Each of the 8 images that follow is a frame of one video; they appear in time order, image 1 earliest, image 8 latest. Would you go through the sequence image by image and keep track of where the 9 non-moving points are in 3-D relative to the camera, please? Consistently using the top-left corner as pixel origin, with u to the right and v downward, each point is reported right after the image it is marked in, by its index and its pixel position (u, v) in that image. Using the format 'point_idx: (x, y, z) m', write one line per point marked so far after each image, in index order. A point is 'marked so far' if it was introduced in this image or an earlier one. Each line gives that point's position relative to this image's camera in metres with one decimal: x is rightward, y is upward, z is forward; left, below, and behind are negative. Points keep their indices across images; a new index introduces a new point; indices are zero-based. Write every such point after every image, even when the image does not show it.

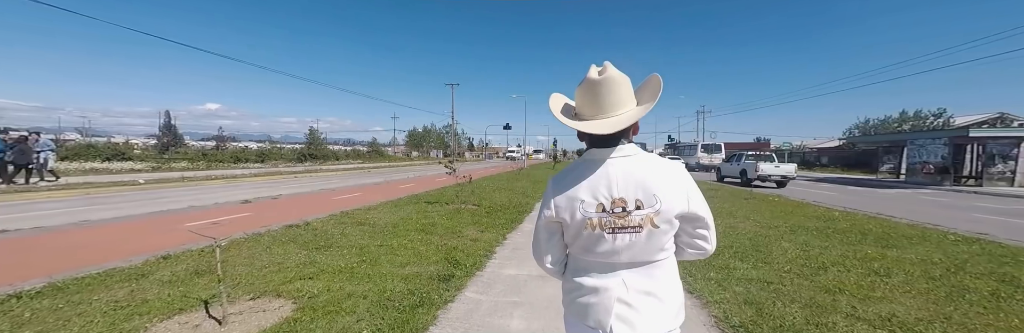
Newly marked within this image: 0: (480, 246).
0: (-0.6, -1.4, +6.0) m
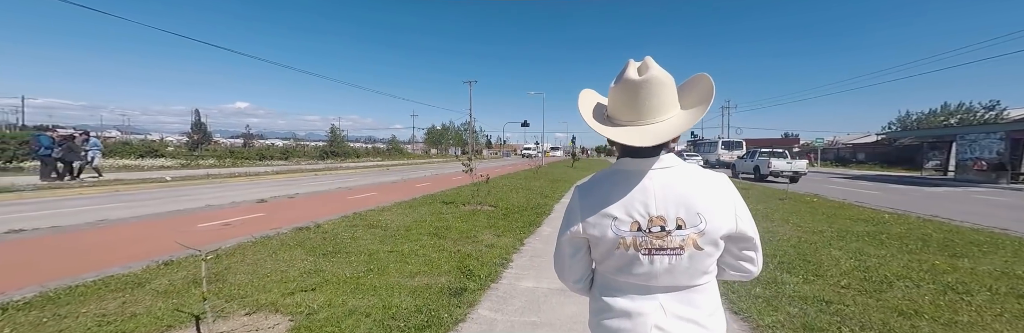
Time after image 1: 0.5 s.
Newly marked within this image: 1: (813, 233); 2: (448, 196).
0: (-0.3, -1.4, +5.6) m
1: (+6.8, -1.5, +7.7) m
2: (-2.1, -1.0, +11.0) m
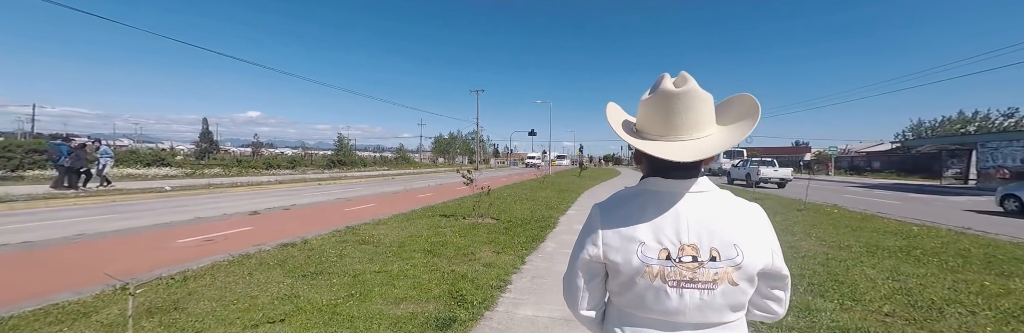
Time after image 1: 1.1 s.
0: (-0.3, -1.6, +5.1) m
1: (+6.8, -1.7, +7.0) m
2: (-2.0, -1.3, +10.6) m
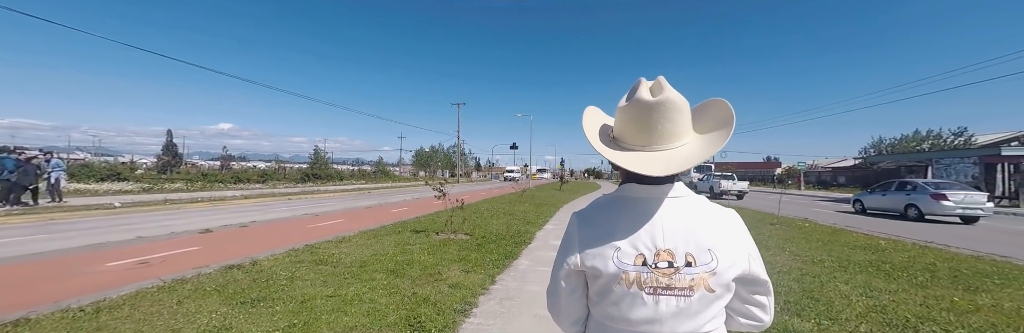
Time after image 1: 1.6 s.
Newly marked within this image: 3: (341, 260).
0: (-0.8, -1.8, +4.8) m
1: (+6.2, -2.0, +7.0) m
2: (-2.7, -1.7, +10.1) m
3: (-3.1, -1.7, +6.2) m
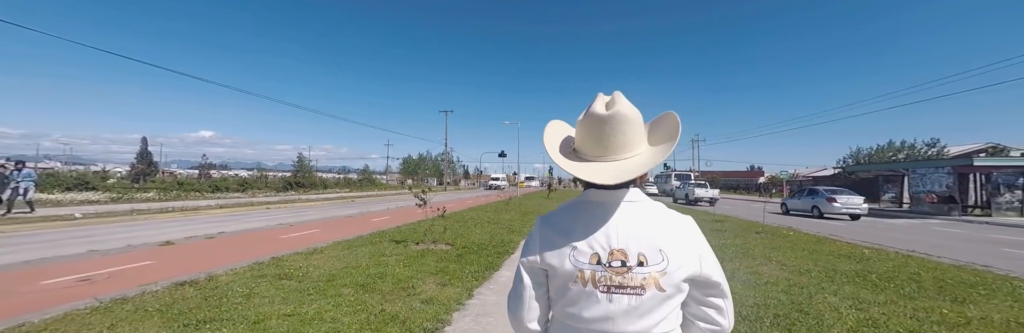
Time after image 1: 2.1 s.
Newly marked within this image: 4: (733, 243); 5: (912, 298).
0: (-1.1, -1.9, +4.4) m
1: (+5.8, -2.2, +6.9) m
2: (-3.2, -1.9, +9.7) m
3: (-3.5, -1.8, +5.8) m
4: (+7.0, -2.4, +10.8) m
5: (+6.3, -2.1, +5.3) m
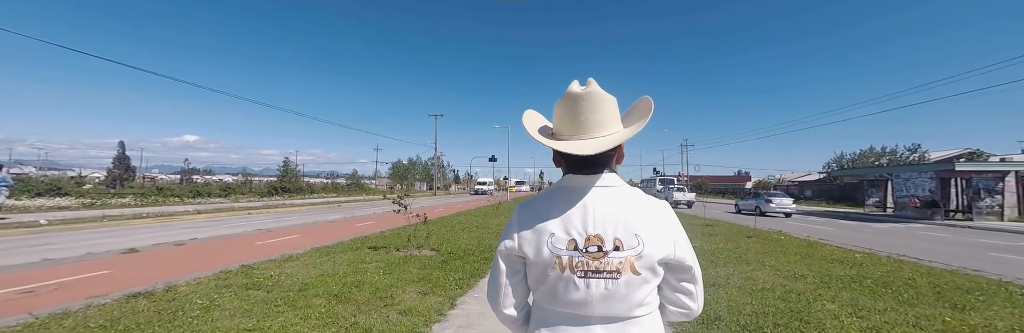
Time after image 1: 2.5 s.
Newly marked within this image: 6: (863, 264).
0: (-1.2, -1.9, +4.1) m
1: (+5.6, -2.2, +6.7) m
2: (-3.5, -2.0, +9.3) m
3: (-3.7, -1.8, +5.4) m
4: (+6.7, -2.5, +10.7) m
5: (+6.1, -2.1, +5.2) m
6: (+8.6, -2.4, +8.3) m
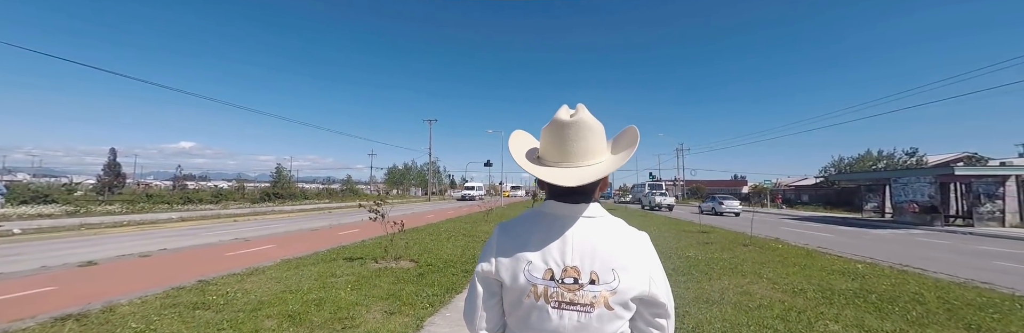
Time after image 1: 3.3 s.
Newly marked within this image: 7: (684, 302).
0: (-1.6, -2.0, +3.6) m
1: (+5.2, -2.4, +6.3) m
2: (-3.9, -2.2, +8.8) m
3: (-4.1, -2.0, +4.9) m
4: (+6.3, -2.7, +10.3) m
5: (+5.7, -2.2, +4.7) m
6: (+8.2, -2.5, +7.9) m
7: (+2.9, -2.3, +5.8) m
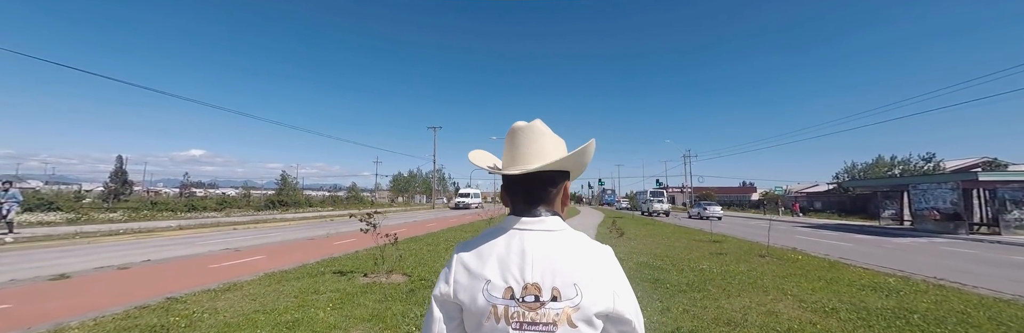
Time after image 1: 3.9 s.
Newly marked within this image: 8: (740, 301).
0: (-1.7, -2.0, +3.1) m
1: (+5.2, -2.4, +5.6) m
2: (-3.9, -2.3, +8.3) m
3: (-4.1, -2.0, +4.4) m
4: (+6.3, -2.9, +9.6) m
5: (+5.7, -2.3, +4.1) m
6: (+8.2, -2.7, +7.2) m
7: (+2.9, -2.4, +5.2) m
8: (+4.3, -2.5, +6.4) m
